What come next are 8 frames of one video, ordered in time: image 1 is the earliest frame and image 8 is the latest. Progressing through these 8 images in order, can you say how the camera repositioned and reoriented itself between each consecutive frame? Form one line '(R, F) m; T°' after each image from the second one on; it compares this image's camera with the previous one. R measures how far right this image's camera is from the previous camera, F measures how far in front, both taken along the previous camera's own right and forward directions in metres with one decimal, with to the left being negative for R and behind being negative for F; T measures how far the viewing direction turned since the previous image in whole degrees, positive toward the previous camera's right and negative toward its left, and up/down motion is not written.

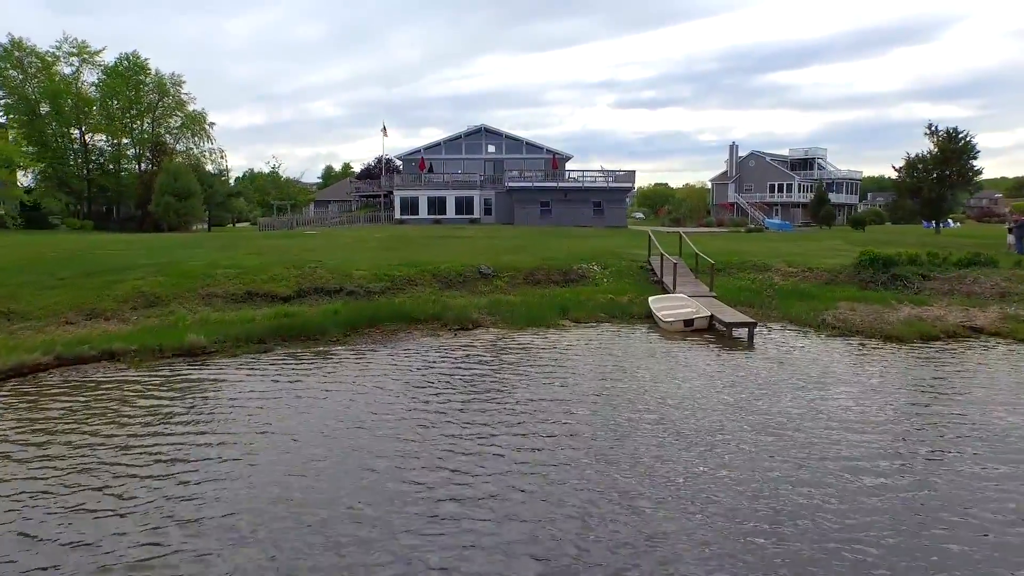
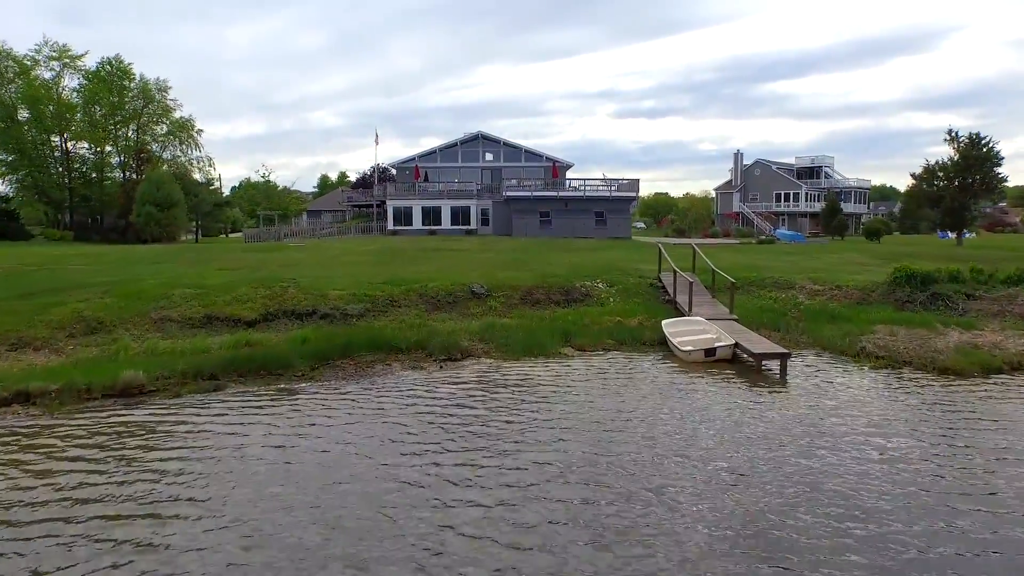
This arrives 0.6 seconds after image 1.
(+0.1, +1.8) m; 0°
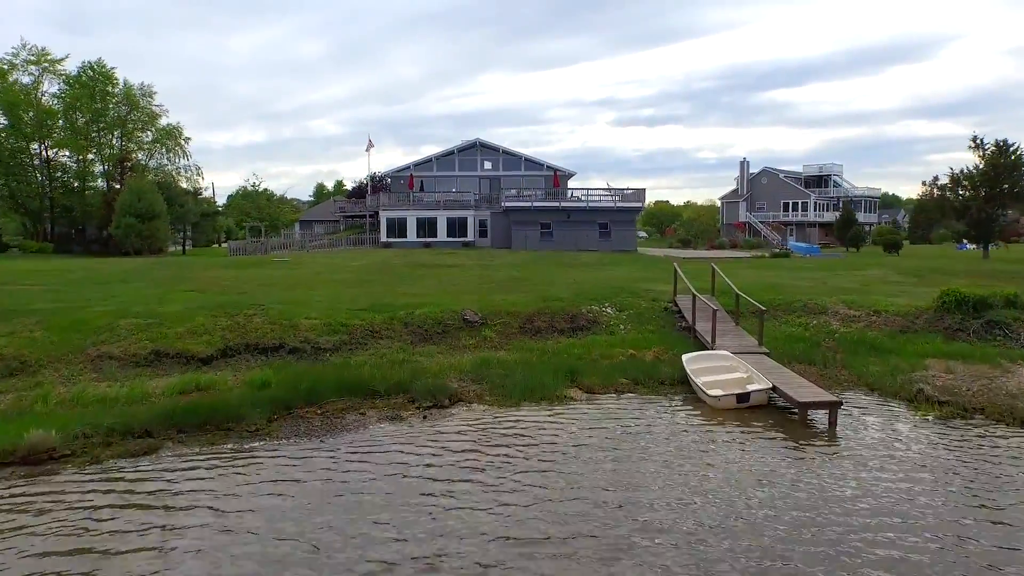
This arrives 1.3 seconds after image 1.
(0.0, +1.9) m; 0°
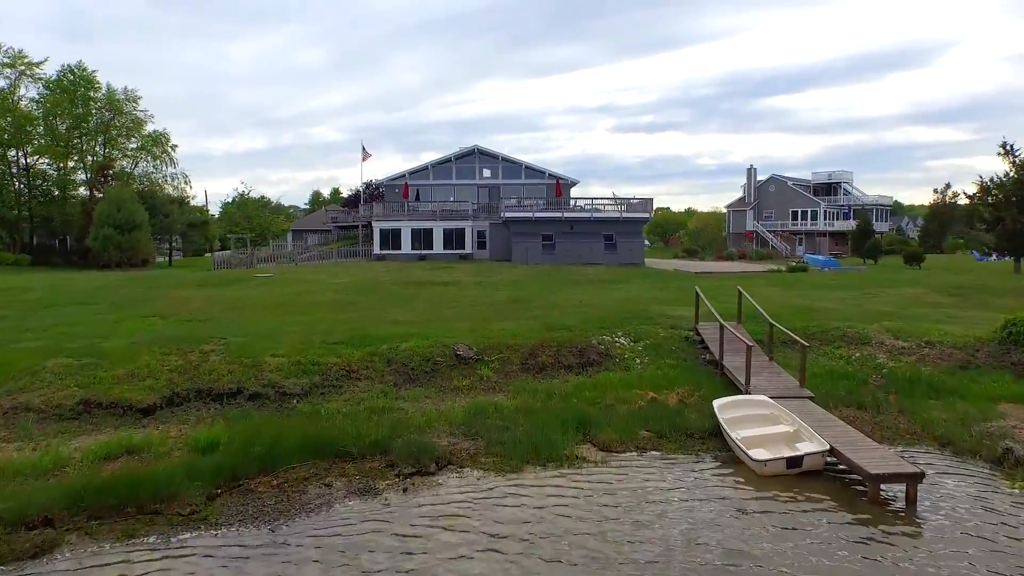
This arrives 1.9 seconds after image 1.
(0.0, +1.9) m; 0°
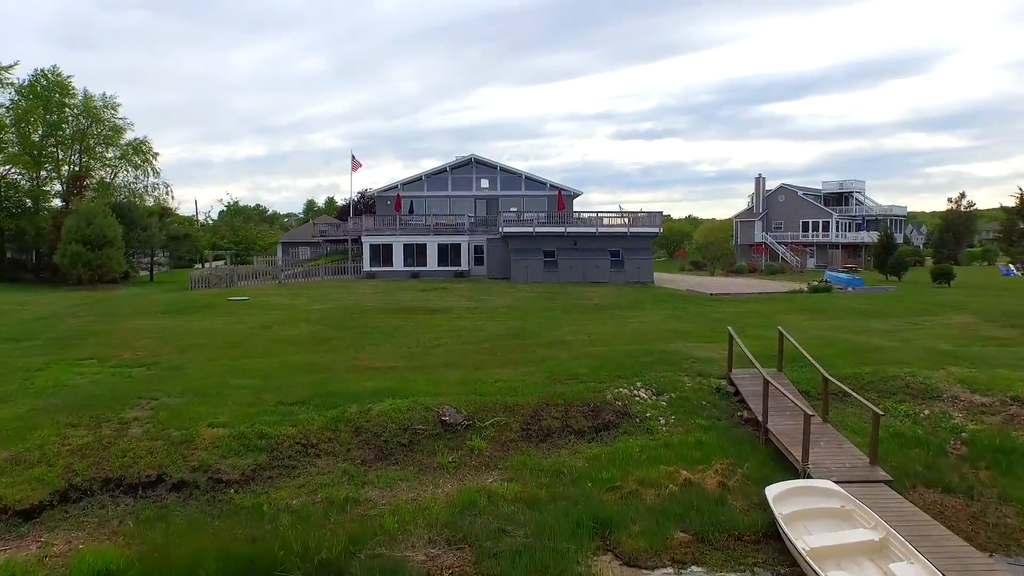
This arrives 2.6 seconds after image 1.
(0.0, +2.3) m; 0°
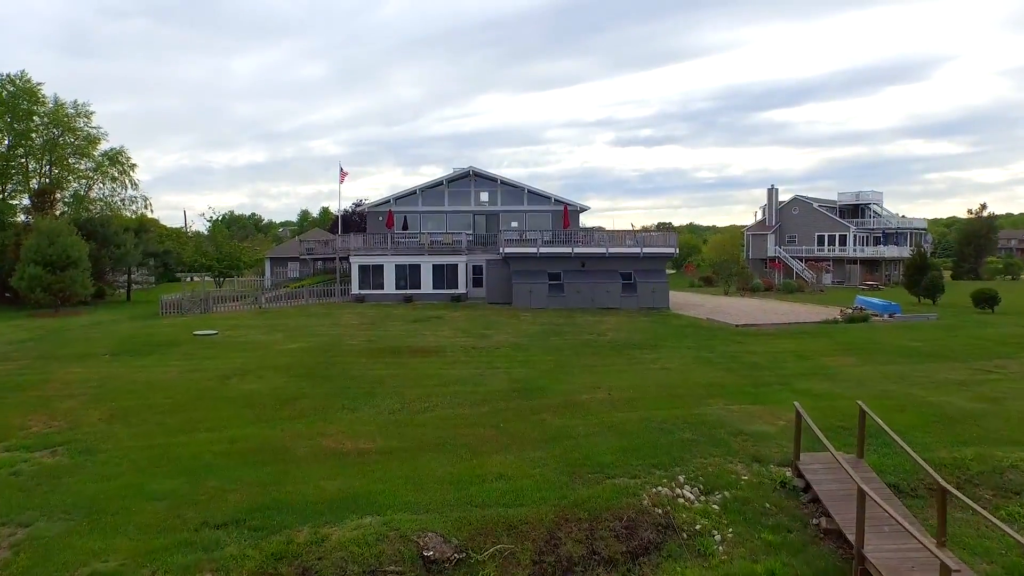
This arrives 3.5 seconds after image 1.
(-0.1, +2.7) m; 0°
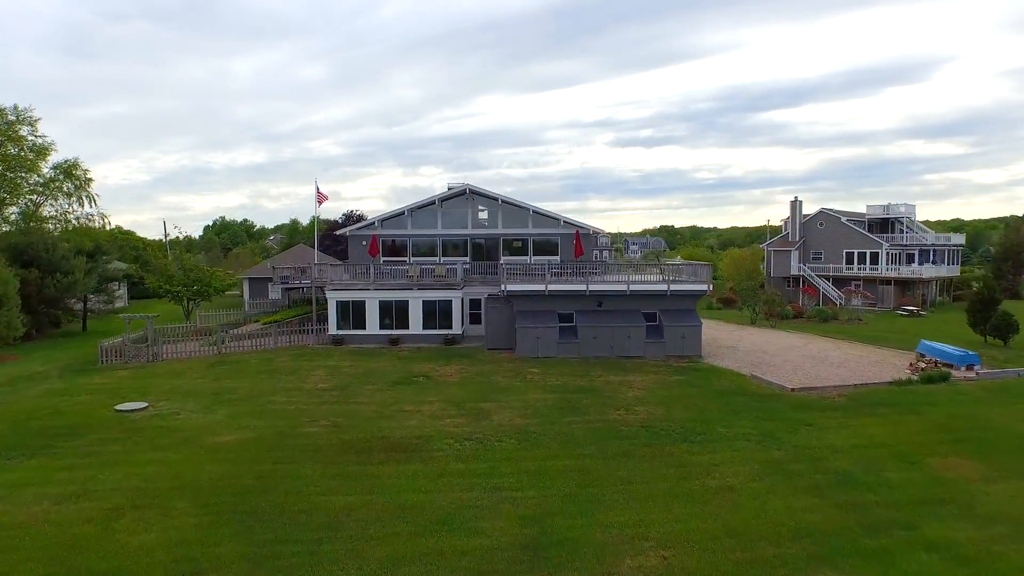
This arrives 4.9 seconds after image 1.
(-0.1, +4.3) m; 0°
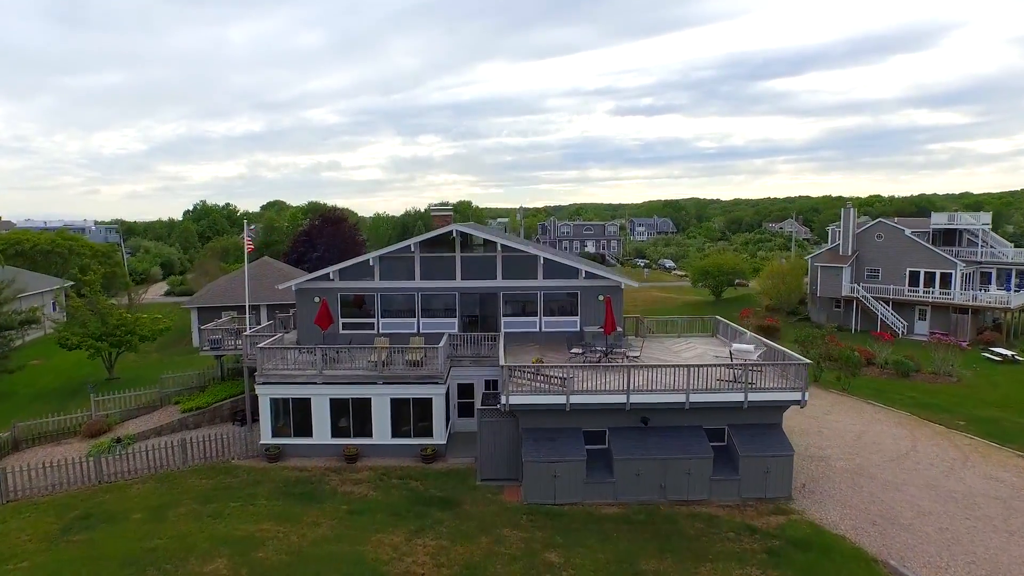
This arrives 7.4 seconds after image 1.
(-0.1, +7.7) m; 0°
